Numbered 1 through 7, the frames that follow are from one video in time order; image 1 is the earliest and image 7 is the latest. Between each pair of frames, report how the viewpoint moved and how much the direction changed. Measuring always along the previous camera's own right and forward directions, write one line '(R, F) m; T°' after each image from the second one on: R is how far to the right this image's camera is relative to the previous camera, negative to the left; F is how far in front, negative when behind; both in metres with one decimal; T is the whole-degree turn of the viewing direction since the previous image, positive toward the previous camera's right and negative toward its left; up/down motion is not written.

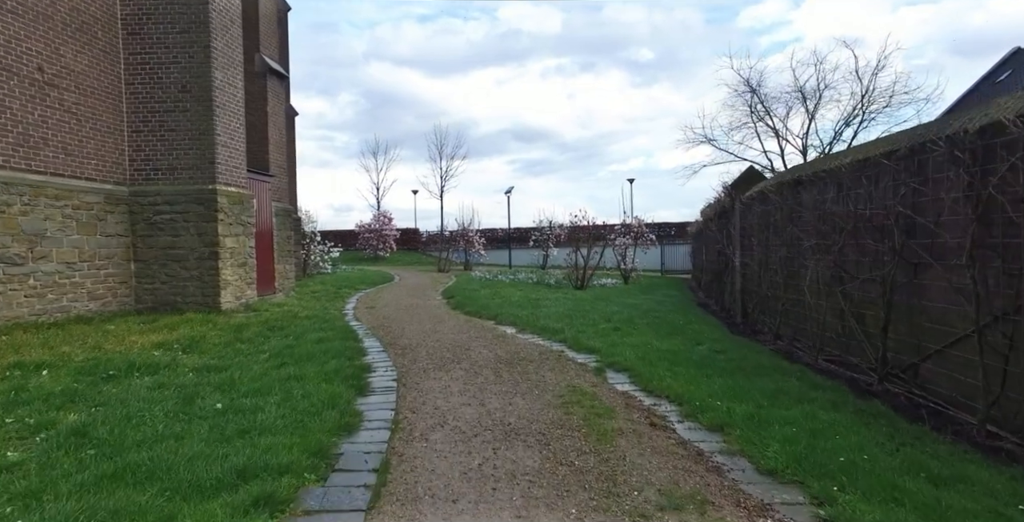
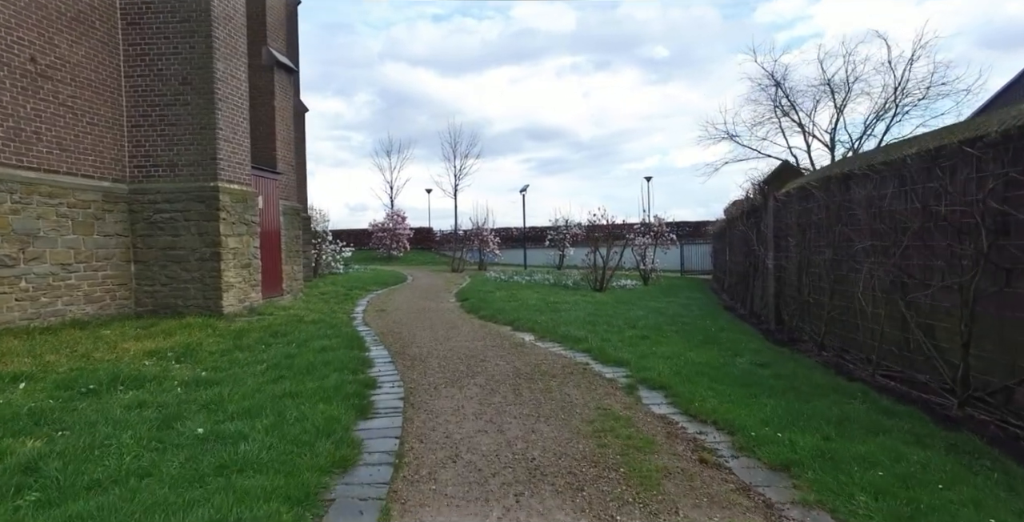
(-0.1, +0.5) m; -2°
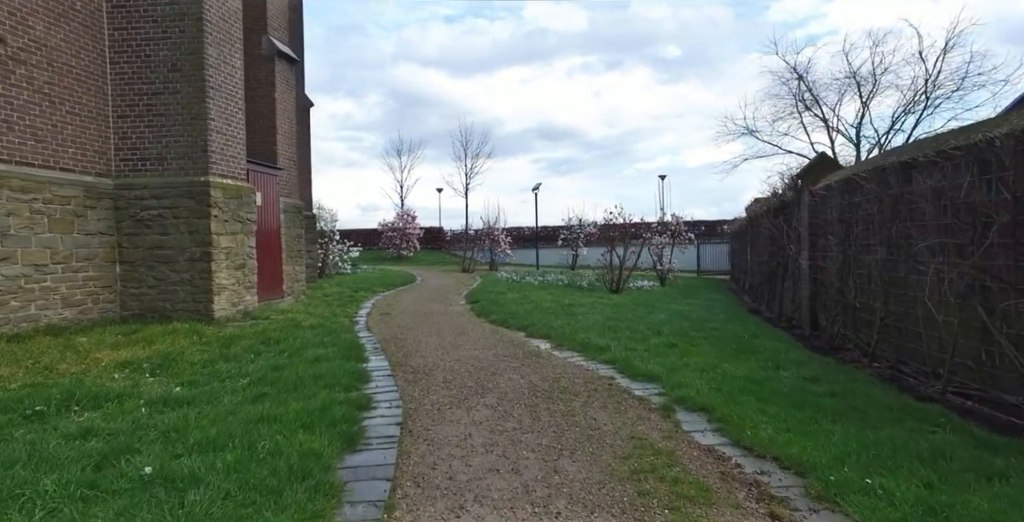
(0.0, +0.7) m; -1°
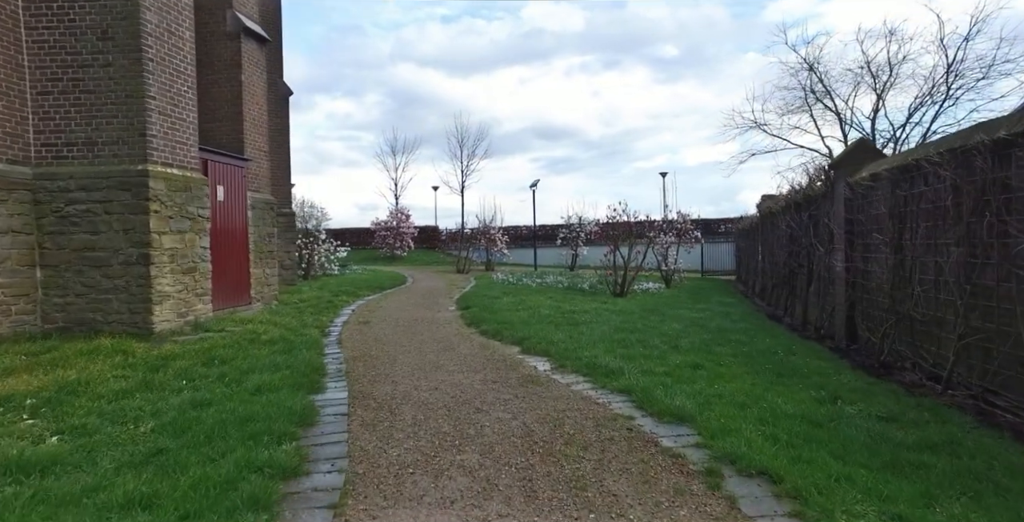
(+0.1, +1.1) m; 0°
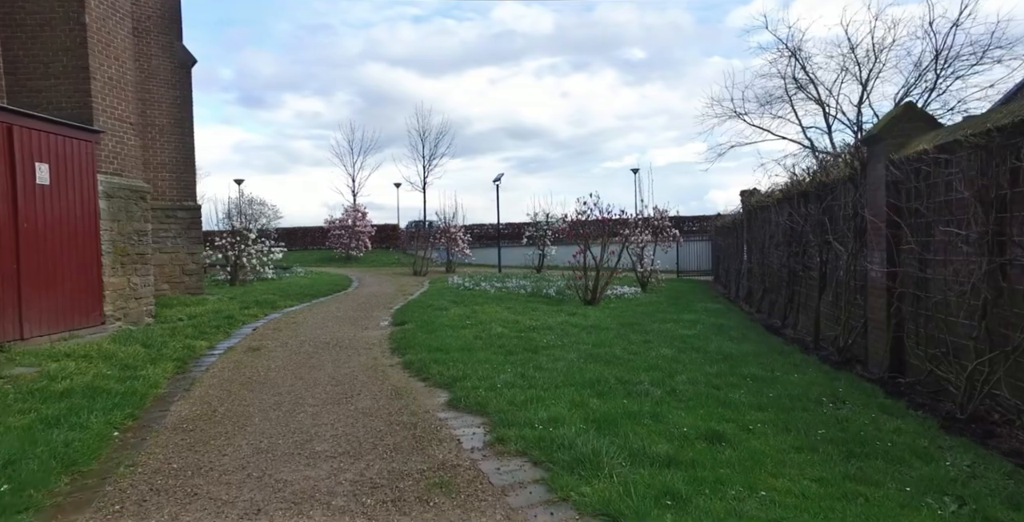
(+0.4, +2.1) m; +3°
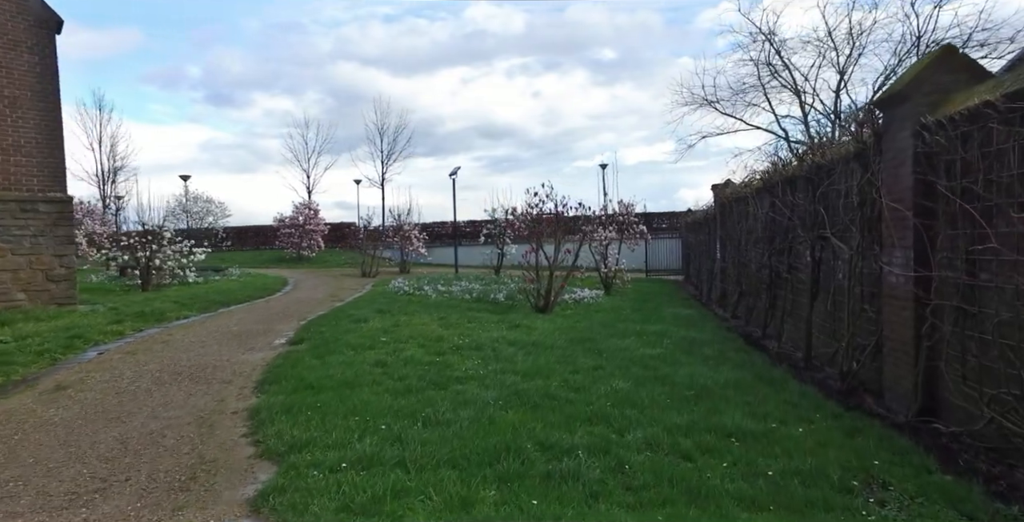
(+0.6, +1.7) m; +3°
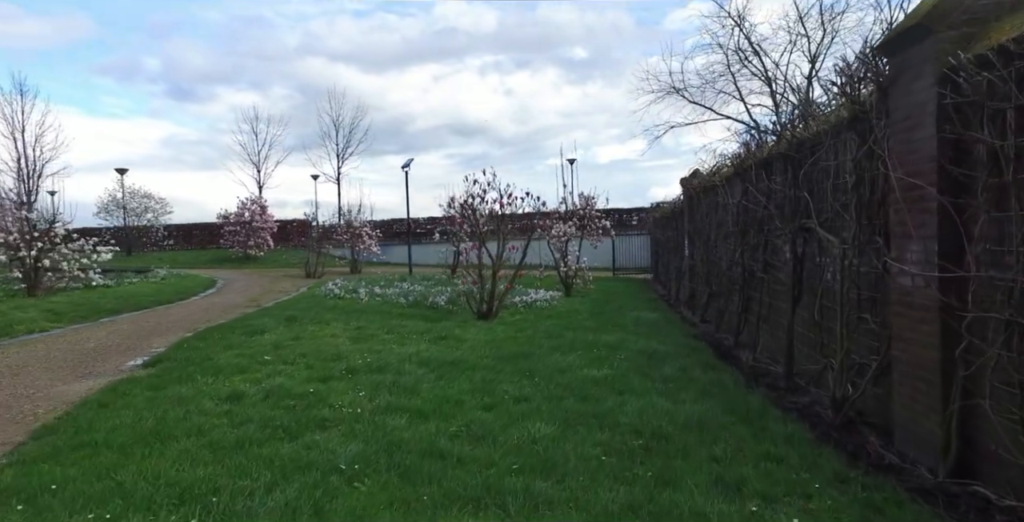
(+0.6, +1.3) m; +3°
